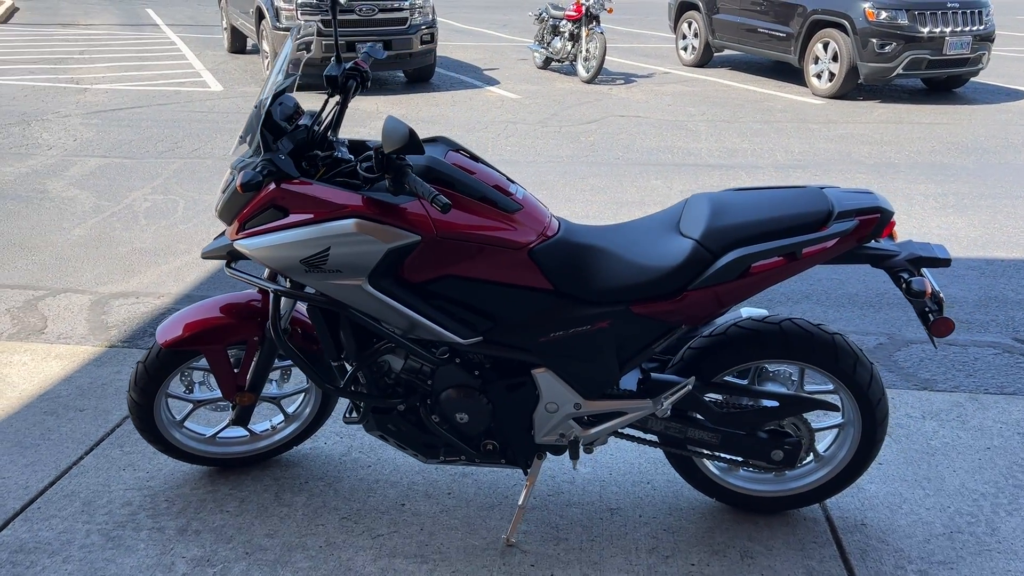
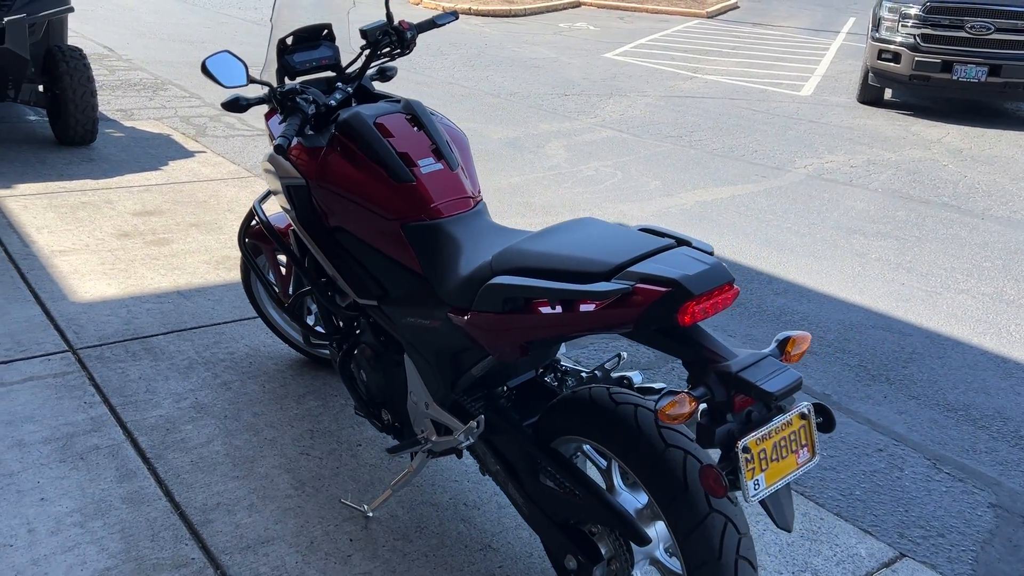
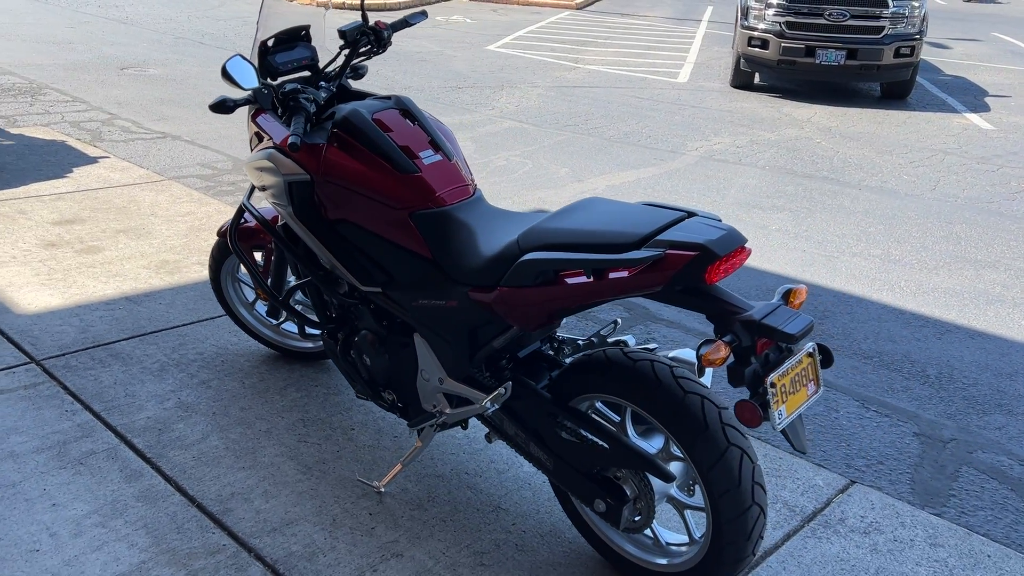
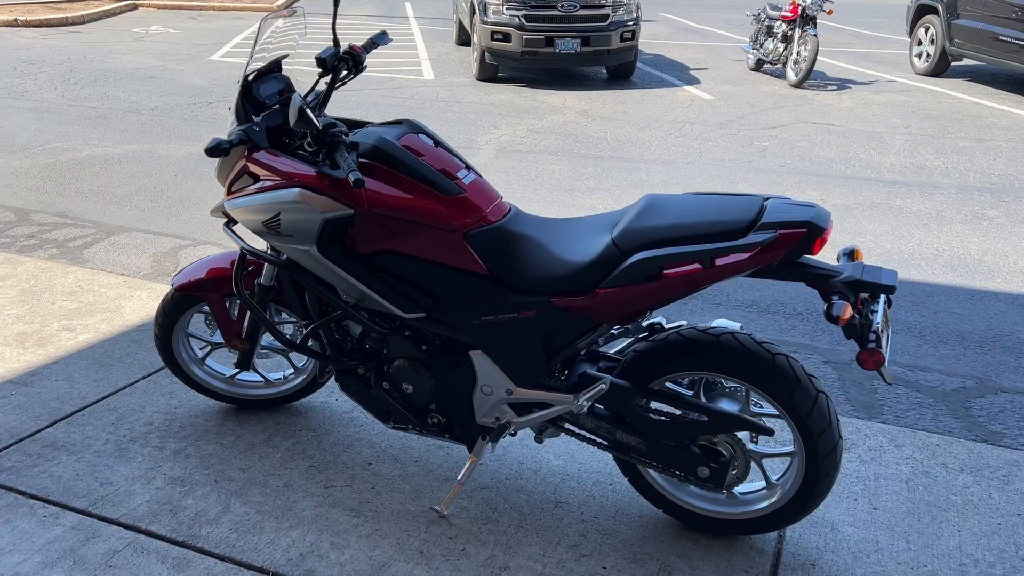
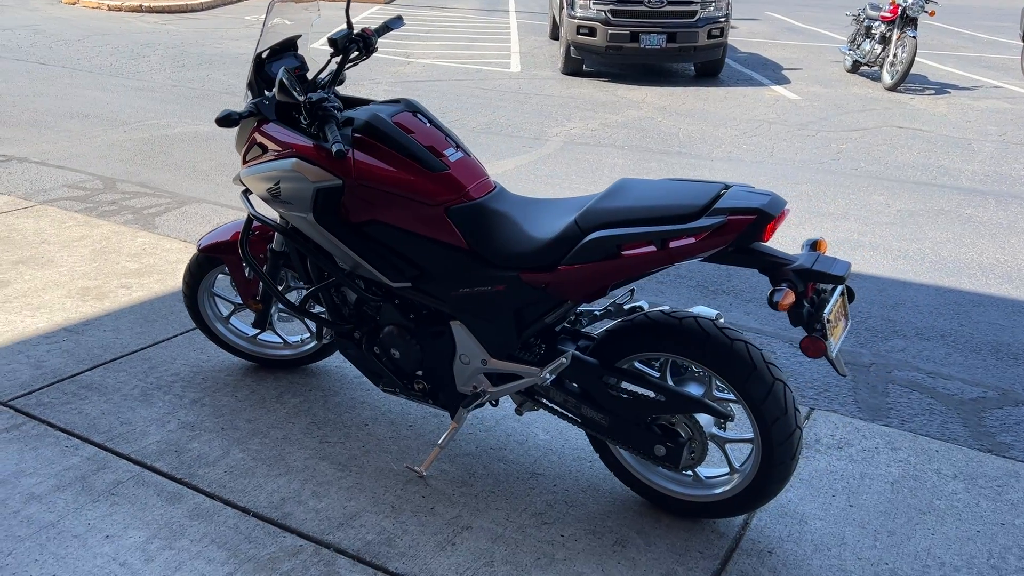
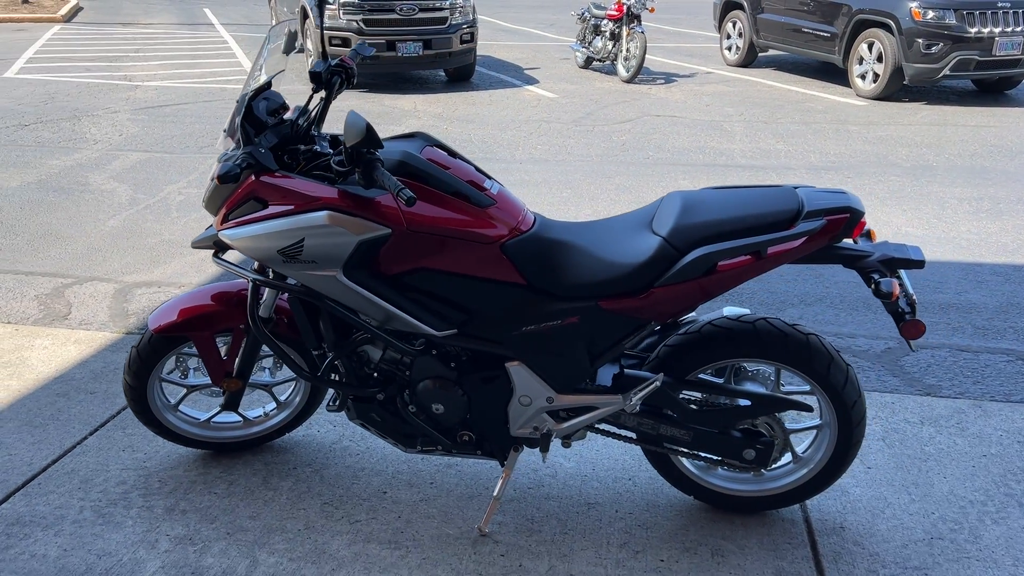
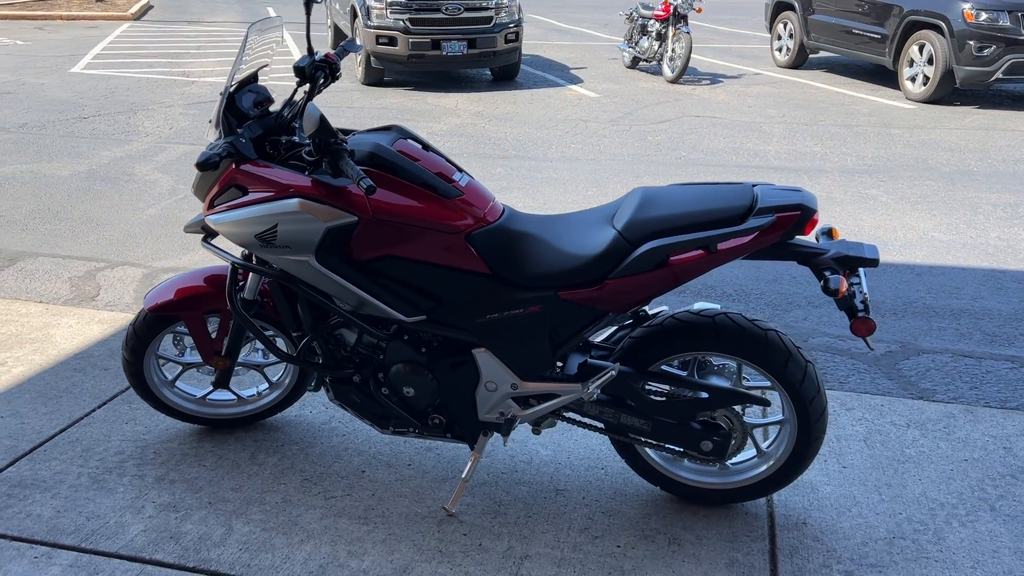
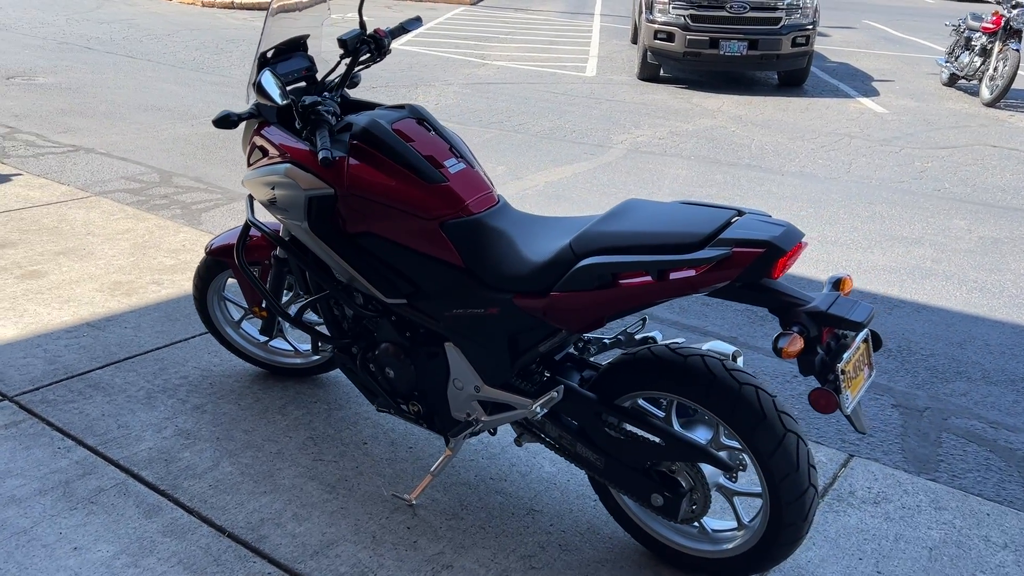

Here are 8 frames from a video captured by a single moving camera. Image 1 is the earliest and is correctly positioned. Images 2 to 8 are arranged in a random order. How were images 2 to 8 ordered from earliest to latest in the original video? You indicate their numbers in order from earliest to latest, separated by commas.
6, 7, 4, 5, 8, 3, 2
